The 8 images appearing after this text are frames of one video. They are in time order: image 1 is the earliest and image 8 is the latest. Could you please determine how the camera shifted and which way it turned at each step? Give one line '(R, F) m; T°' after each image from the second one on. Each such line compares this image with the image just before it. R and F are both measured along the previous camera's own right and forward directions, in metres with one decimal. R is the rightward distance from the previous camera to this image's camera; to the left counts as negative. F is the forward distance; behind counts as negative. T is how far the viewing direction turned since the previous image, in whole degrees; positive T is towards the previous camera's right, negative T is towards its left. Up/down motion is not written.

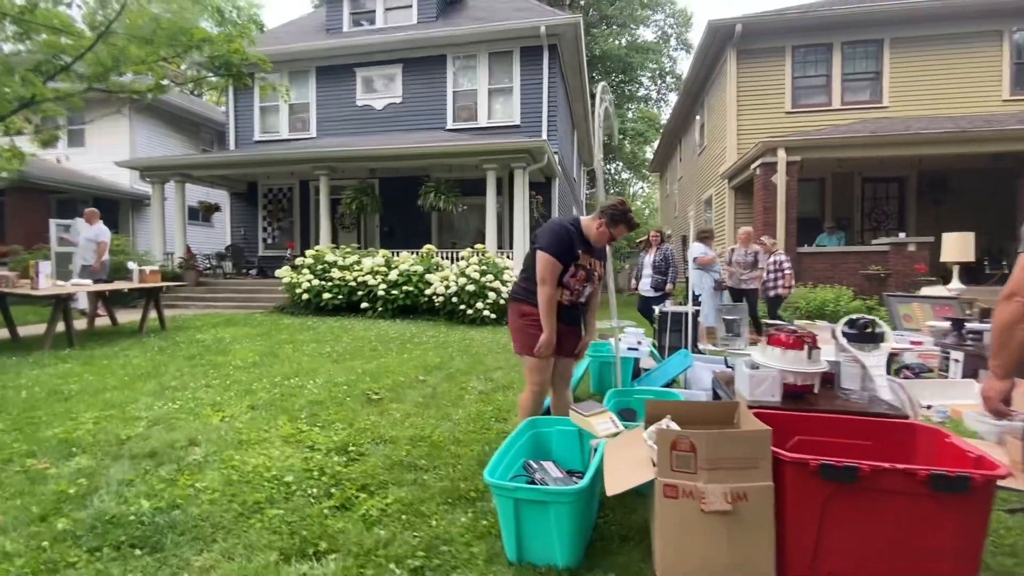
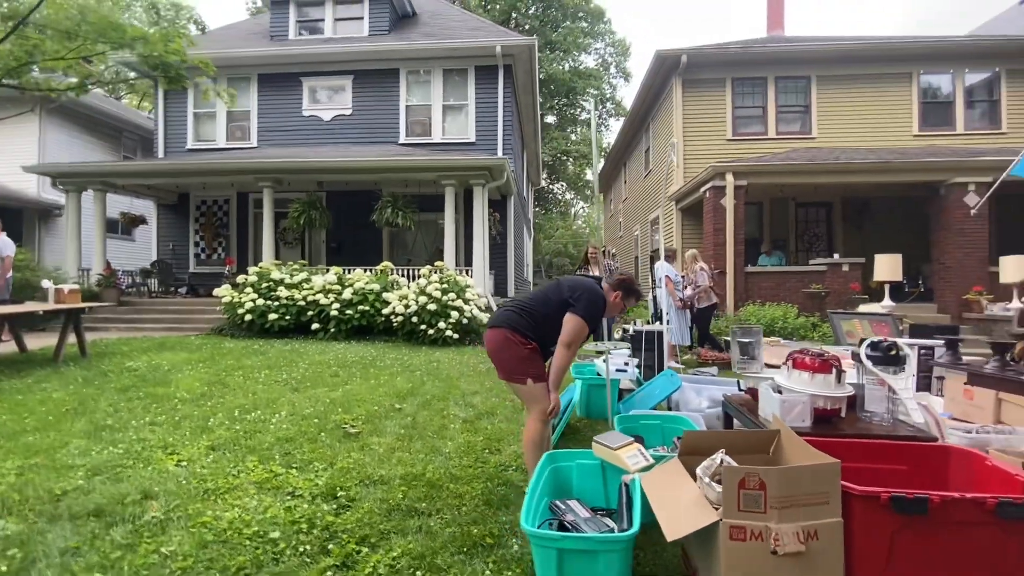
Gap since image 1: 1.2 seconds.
(-0.4, +0.2) m; +7°
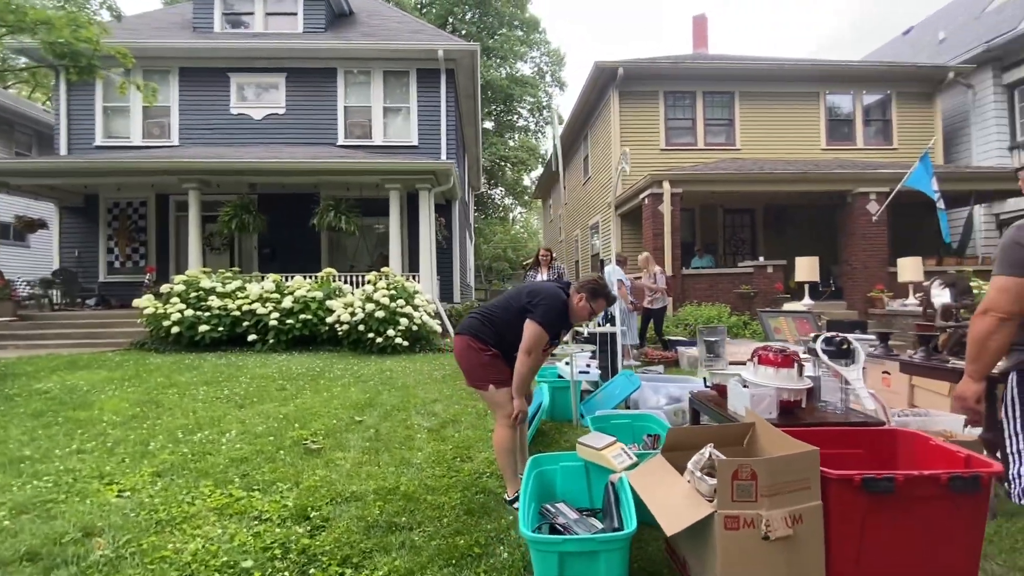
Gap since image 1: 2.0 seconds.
(-0.2, 0.0) m; +7°
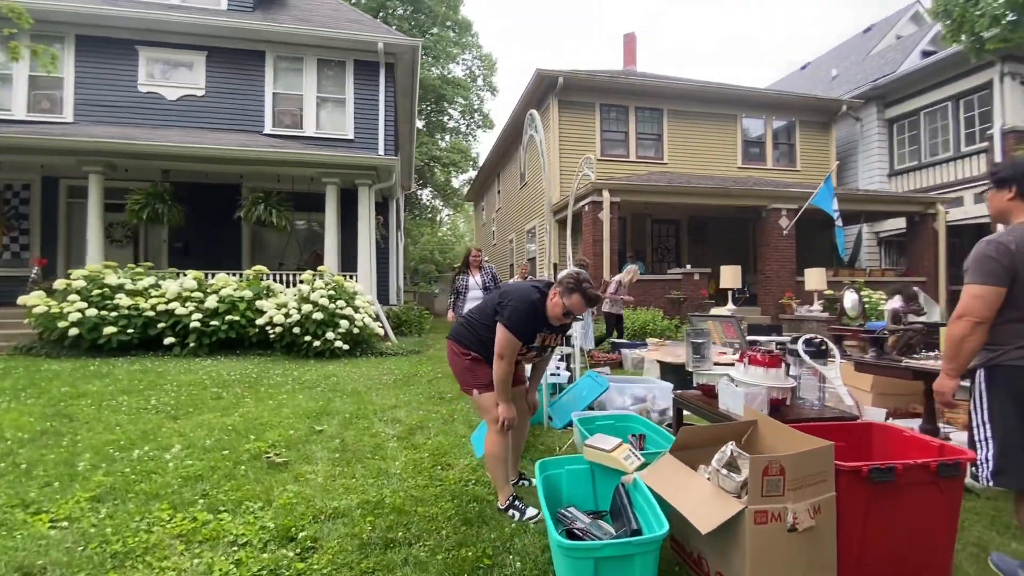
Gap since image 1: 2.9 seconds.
(-0.4, +0.1) m; +9°
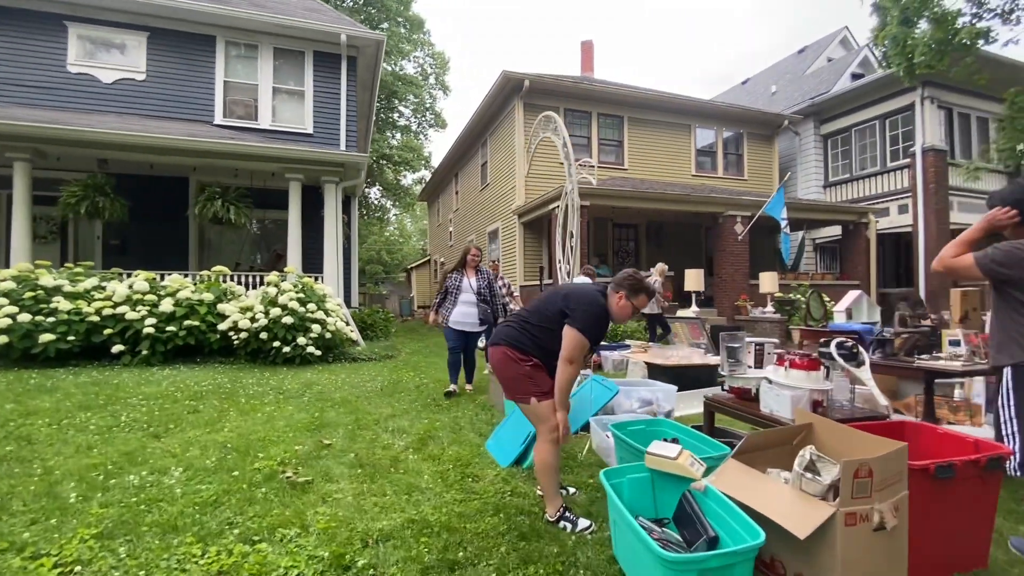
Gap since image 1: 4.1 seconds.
(-0.5, +0.1) m; +7°
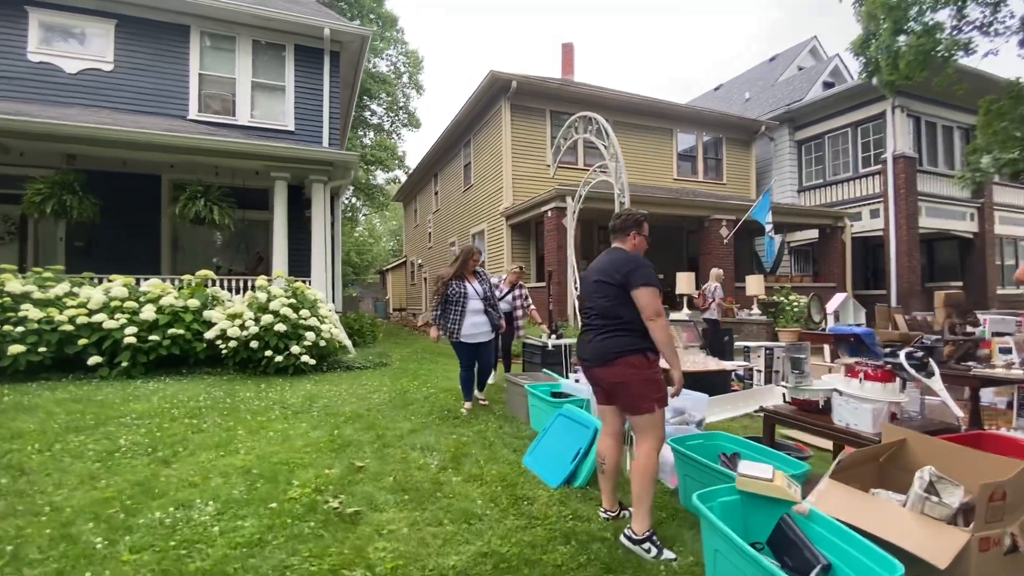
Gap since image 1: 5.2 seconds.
(-0.5, +0.2) m; +4°
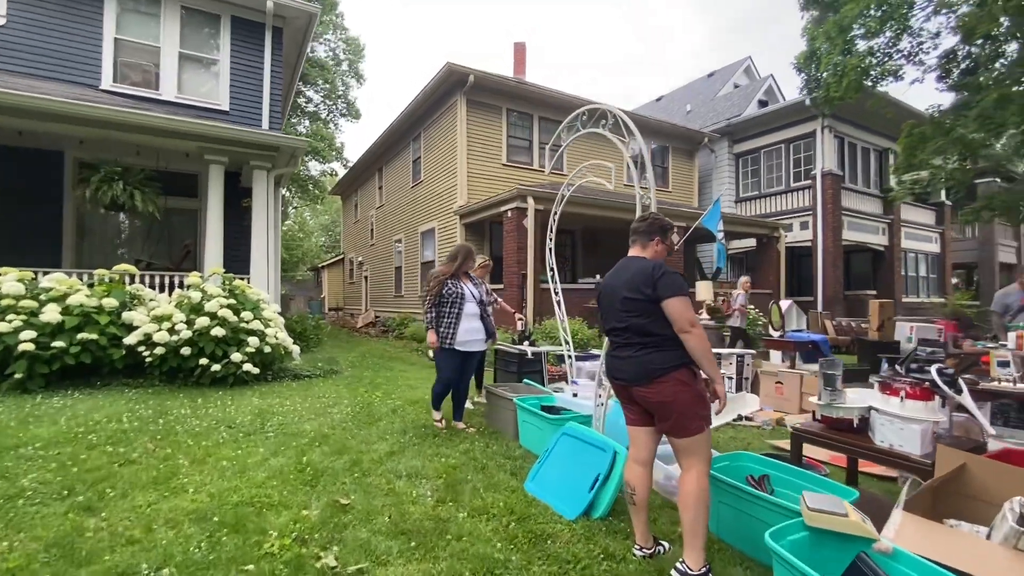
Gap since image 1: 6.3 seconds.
(-0.4, +0.4) m; +8°
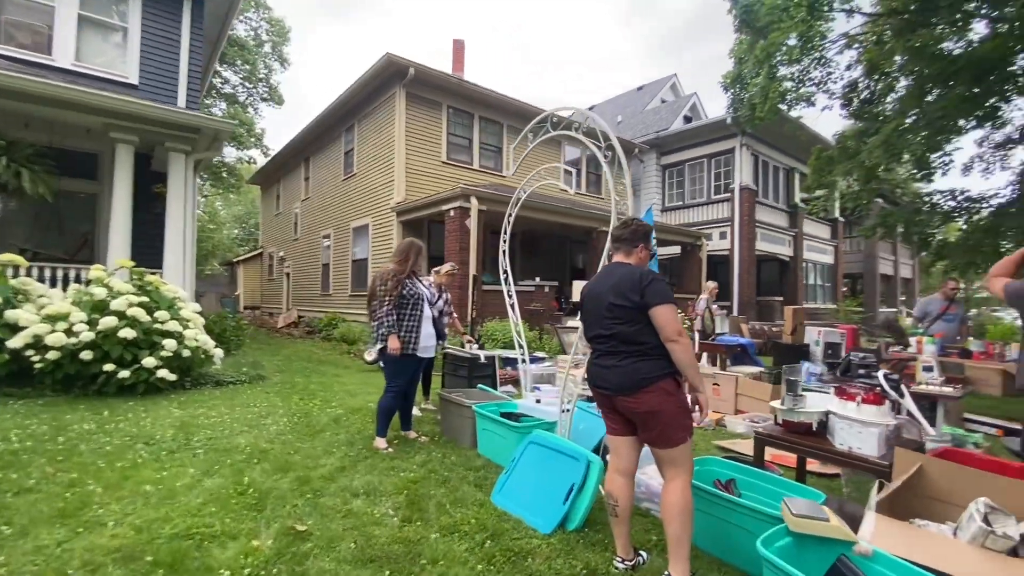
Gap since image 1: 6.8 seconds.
(-0.3, +0.2) m; +9°
